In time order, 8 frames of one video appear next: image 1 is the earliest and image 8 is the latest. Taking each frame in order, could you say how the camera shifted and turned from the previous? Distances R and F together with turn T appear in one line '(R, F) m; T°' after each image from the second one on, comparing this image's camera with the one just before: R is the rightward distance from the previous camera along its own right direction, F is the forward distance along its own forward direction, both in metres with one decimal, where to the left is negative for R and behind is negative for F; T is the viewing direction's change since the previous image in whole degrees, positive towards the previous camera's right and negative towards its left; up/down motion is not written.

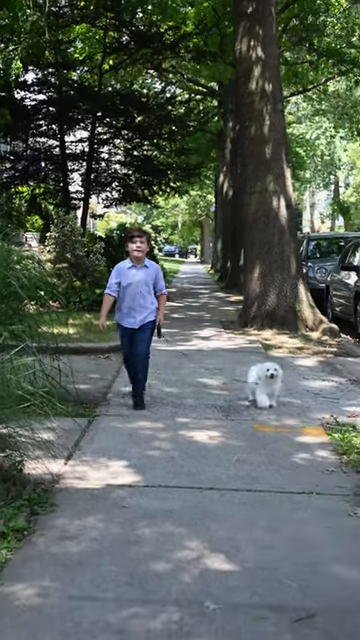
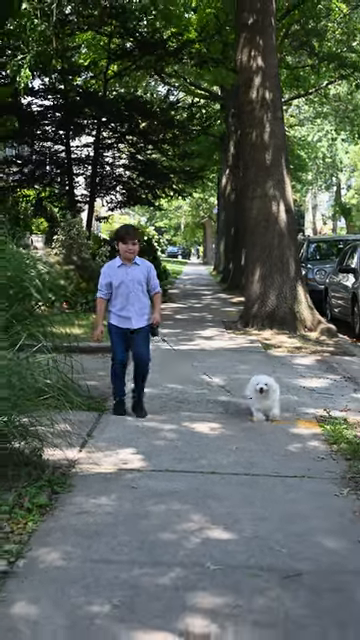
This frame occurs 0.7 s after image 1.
(0.0, -0.5) m; 0°
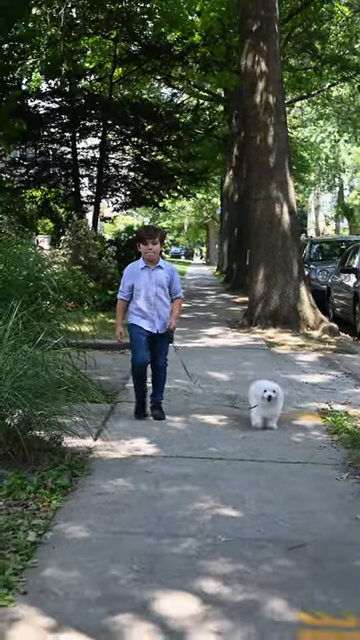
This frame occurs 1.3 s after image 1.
(0.0, -0.4) m; 0°
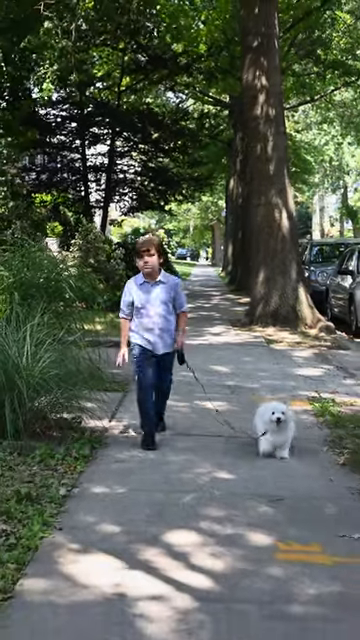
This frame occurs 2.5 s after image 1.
(0.0, -0.9) m; 0°
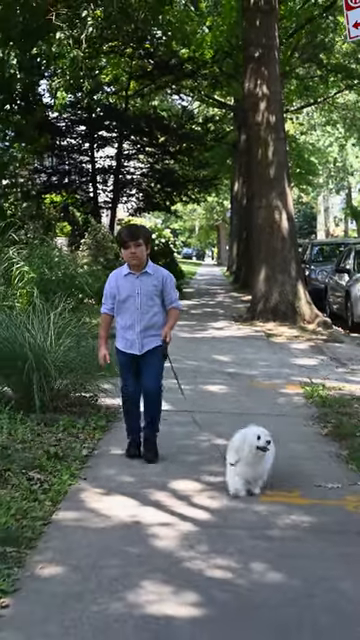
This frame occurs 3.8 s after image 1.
(0.0, -0.9) m; 0°
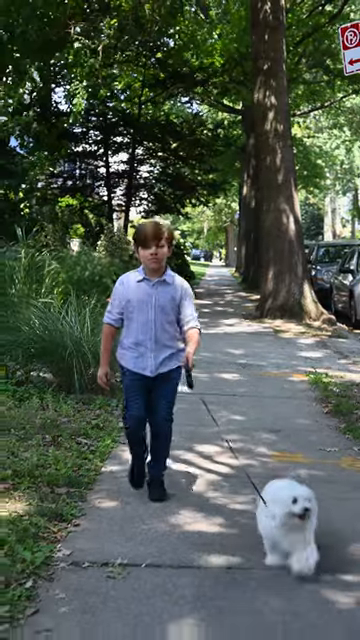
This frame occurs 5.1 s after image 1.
(-0.1, -1.0) m; 0°
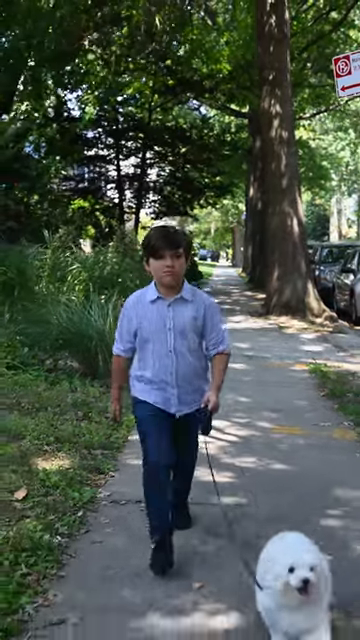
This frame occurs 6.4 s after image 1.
(0.0, -0.9) m; 0°
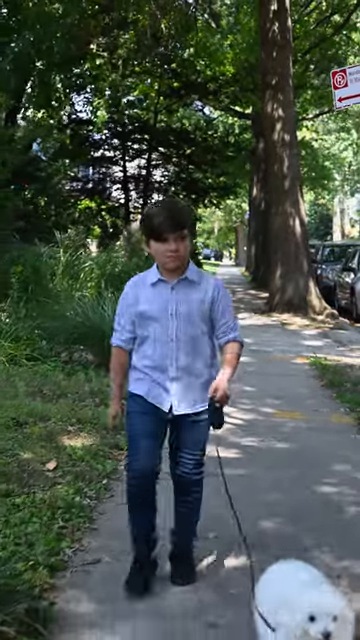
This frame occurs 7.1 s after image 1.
(0.0, -0.6) m; 0°
